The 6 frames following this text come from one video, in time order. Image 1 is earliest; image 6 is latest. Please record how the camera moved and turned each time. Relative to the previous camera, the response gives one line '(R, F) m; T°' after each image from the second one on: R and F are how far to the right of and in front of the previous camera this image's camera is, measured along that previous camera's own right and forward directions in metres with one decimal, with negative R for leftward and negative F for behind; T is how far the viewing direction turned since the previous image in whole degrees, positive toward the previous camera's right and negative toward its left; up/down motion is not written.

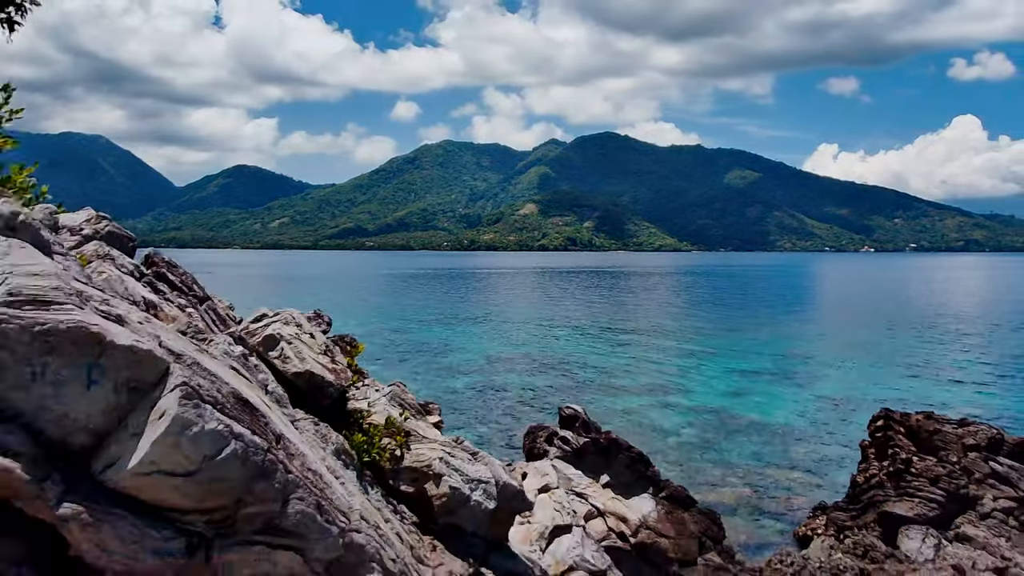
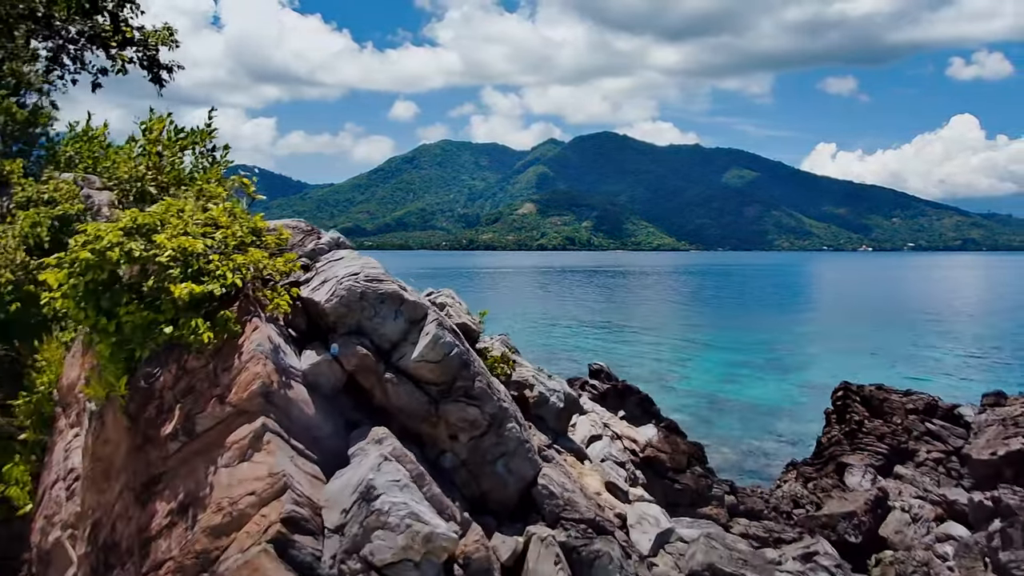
(-0.5, -2.7) m; 0°
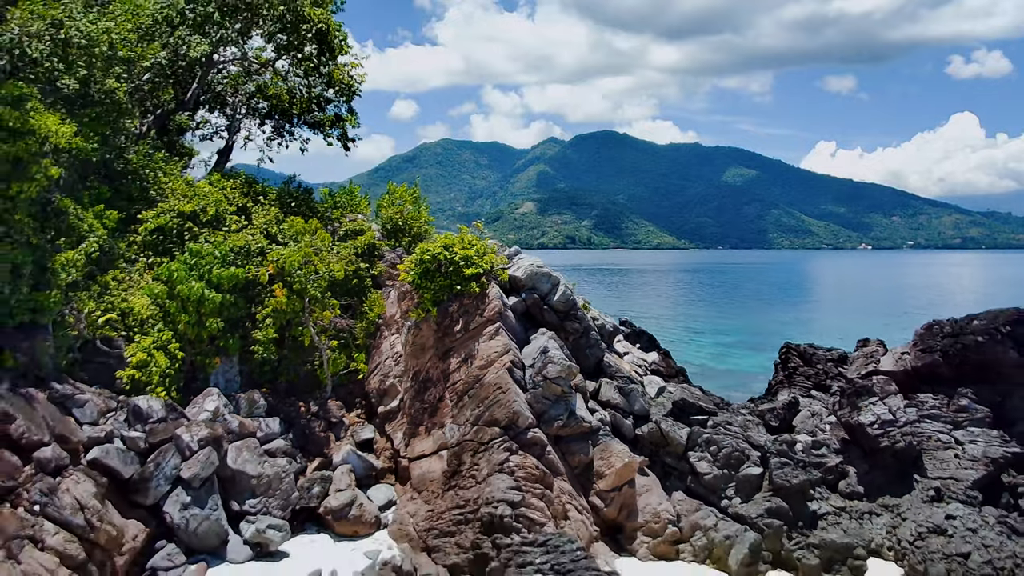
(-1.1, -7.0) m; 0°
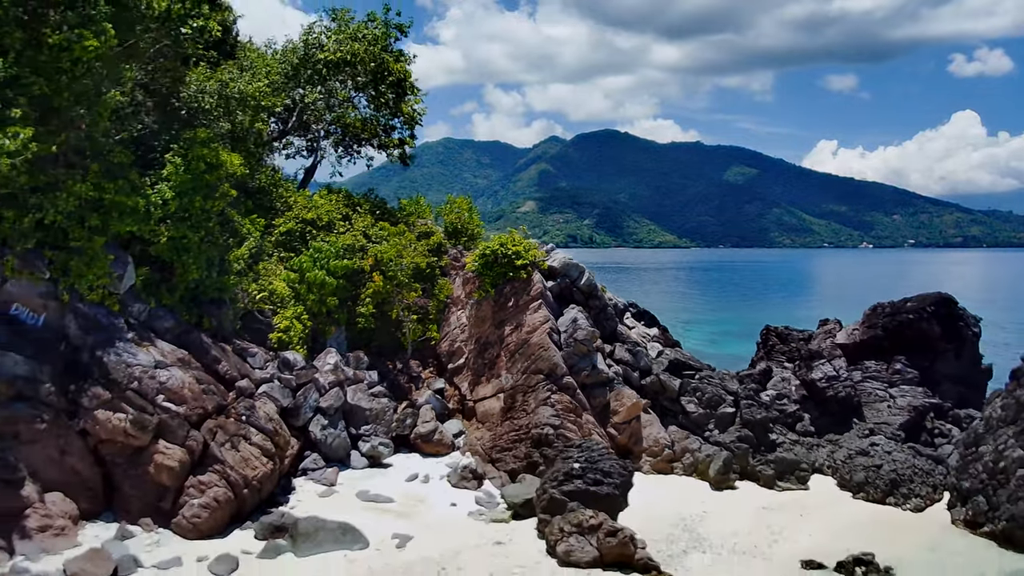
(-0.6, -4.3) m; 0°
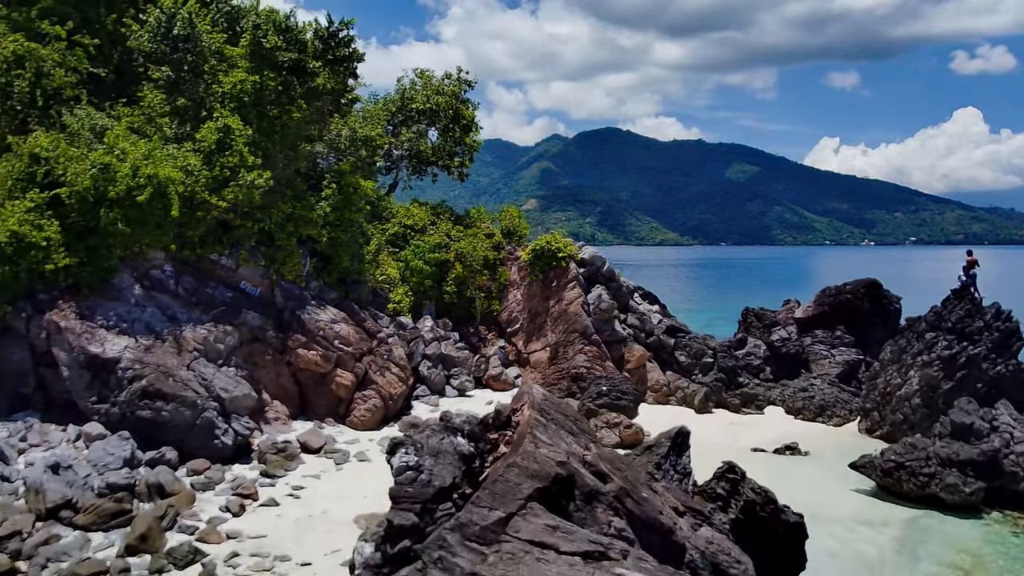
(-1.0, -6.6) m; 0°
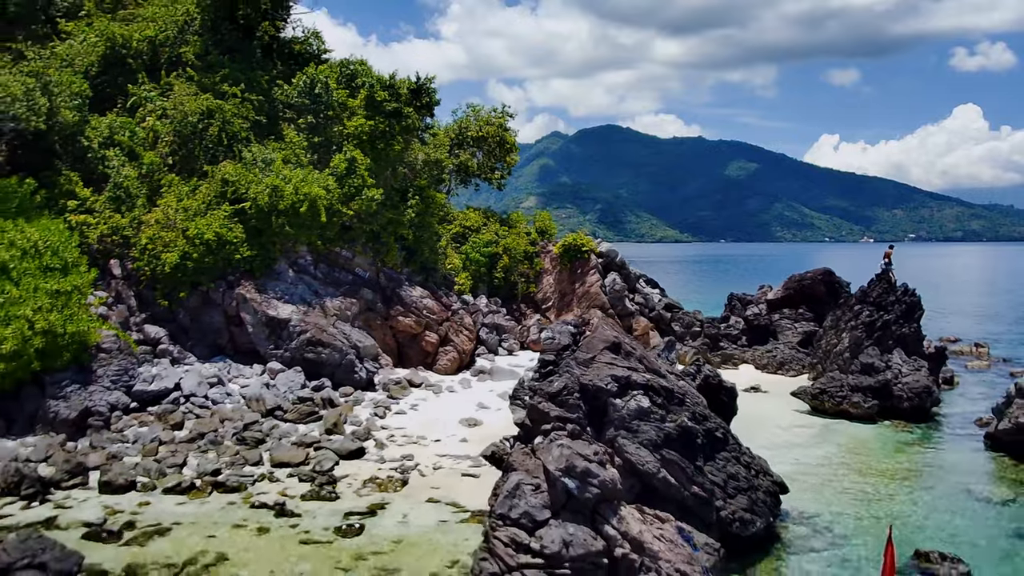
(-1.1, -7.1) m; 0°
